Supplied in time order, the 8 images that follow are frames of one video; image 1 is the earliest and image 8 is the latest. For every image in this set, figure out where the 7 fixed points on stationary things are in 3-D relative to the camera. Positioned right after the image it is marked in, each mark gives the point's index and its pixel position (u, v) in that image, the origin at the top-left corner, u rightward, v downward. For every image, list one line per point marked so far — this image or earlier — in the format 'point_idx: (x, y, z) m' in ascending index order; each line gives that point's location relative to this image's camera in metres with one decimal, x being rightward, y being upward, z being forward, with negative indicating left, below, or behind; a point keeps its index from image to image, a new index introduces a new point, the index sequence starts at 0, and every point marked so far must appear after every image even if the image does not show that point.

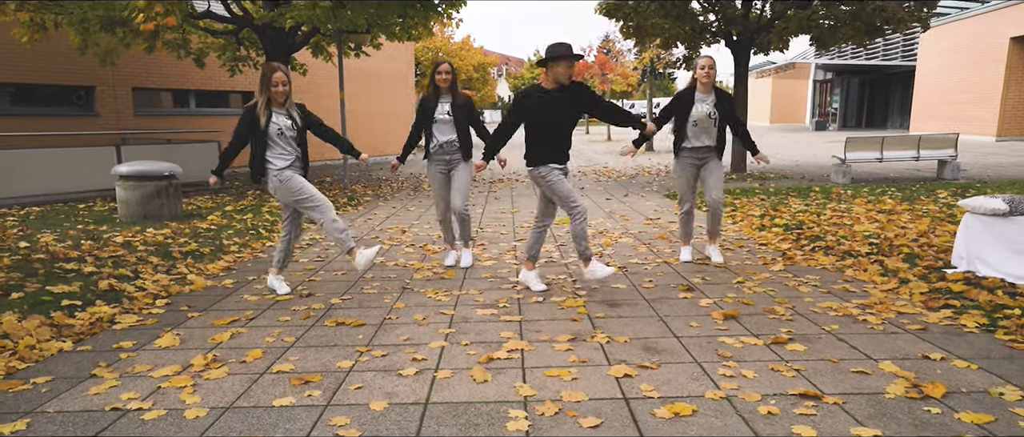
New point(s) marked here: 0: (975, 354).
0: (+2.1, -0.6, +3.1) m
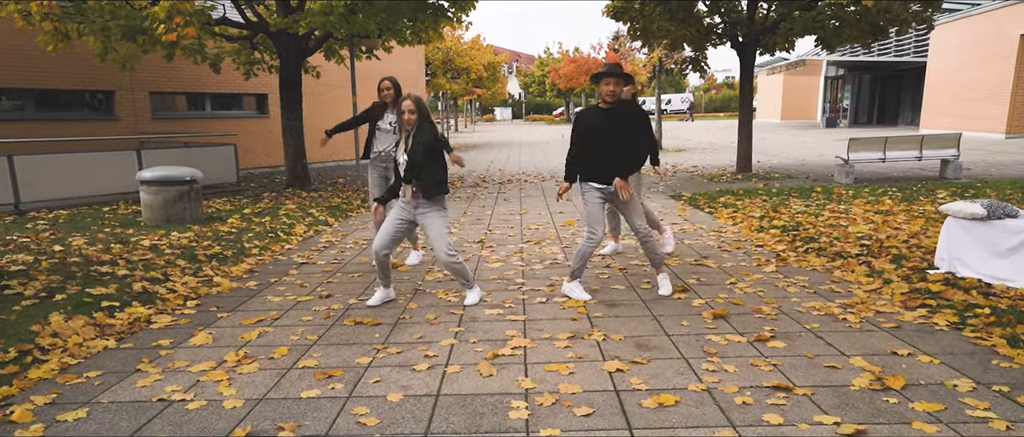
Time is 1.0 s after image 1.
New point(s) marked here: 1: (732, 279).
0: (+2.1, -0.6, +3.4) m
1: (+1.6, -0.4, +5.0) m
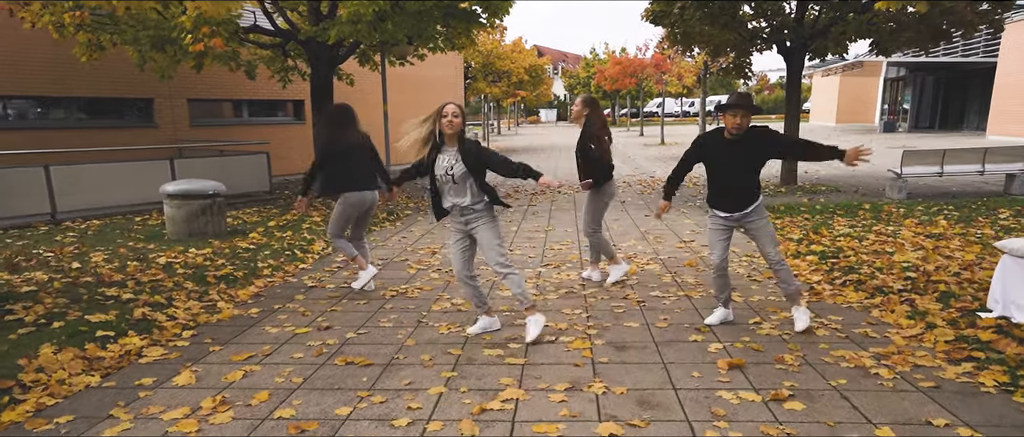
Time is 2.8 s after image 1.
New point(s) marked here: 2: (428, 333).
0: (+2.0, -0.9, +3.0) m
1: (+1.6, -0.7, +4.6) m
2: (-0.6, -0.7, +4.5) m
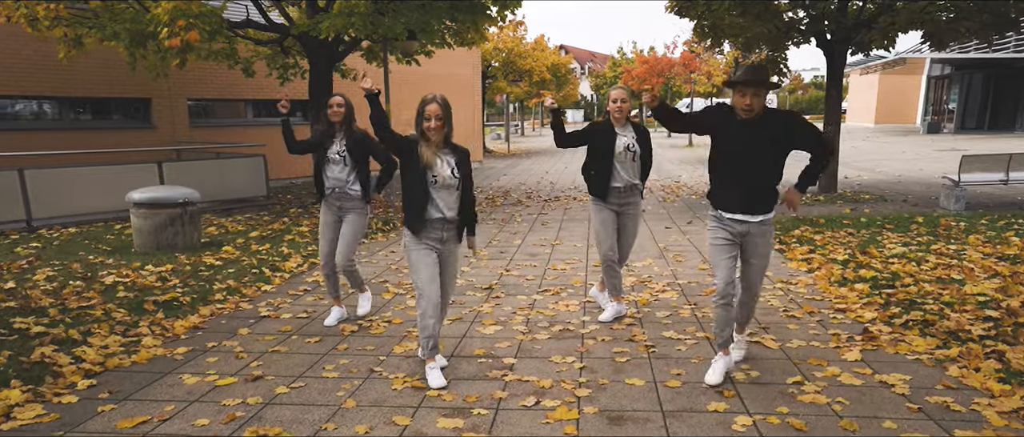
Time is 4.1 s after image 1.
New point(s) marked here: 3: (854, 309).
0: (+1.8, -1.0, +1.9) m
1: (+1.5, -0.8, +3.6) m
2: (-0.7, -0.9, +3.6) m
3: (+2.4, -0.6, +4.8) m
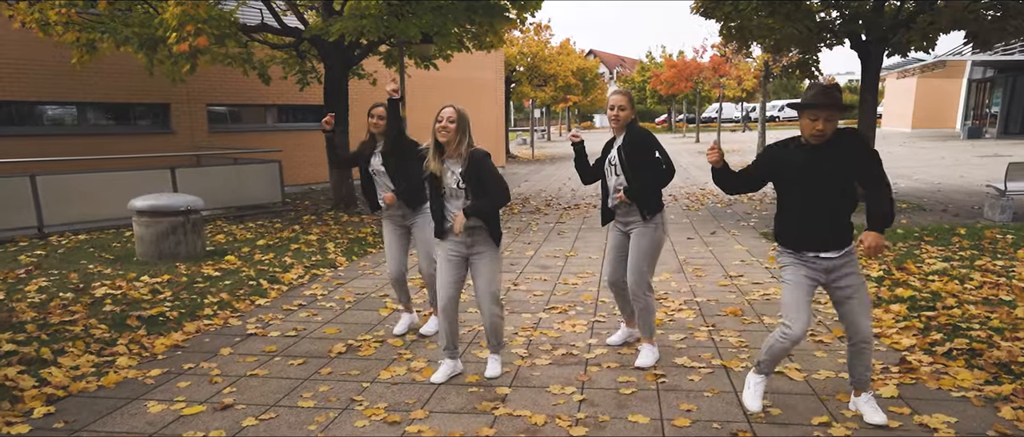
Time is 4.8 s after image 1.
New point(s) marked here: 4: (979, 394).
0: (+1.7, -1.1, +1.5) m
1: (+1.4, -0.9, +3.2) m
2: (-0.8, -1.0, +3.3) m
3: (+2.4, -0.7, +4.4) m
4: (+2.3, -0.9, +3.4) m
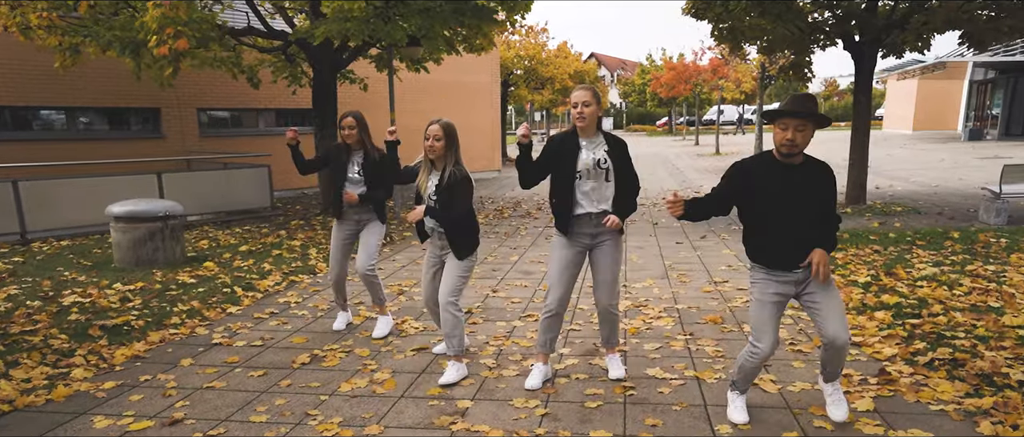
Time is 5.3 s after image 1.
0: (+1.5, -1.1, +1.4) m
1: (+1.2, -0.9, +3.0) m
2: (-0.9, -1.0, +3.1) m
3: (+2.2, -0.8, +4.2) m
4: (+2.1, -0.9, +3.3) m
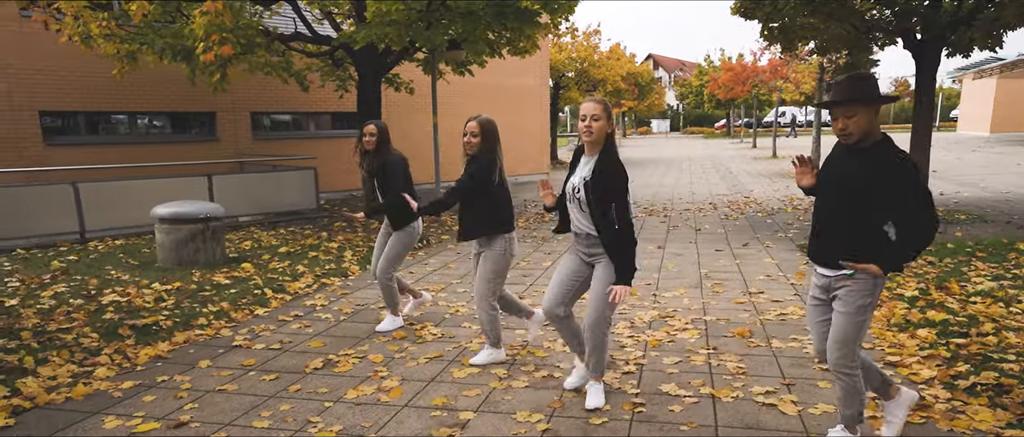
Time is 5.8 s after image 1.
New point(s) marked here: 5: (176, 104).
0: (+1.3, -1.2, +1.2) m
1: (+1.2, -1.0, +2.8) m
2: (-1.0, -1.0, +3.1) m
3: (+2.3, -0.8, +3.9) m
4: (+2.1, -0.9, +3.0) m
5: (-6.1, +2.1, +12.6) m
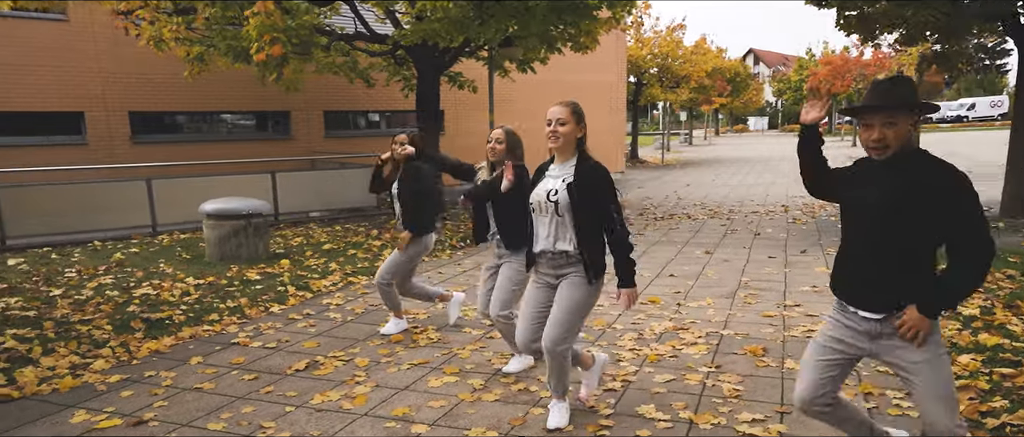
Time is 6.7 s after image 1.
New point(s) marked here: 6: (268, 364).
0: (+0.8, -1.2, +0.8) m
1: (+0.9, -1.0, +2.5) m
2: (-1.2, -1.0, +3.0) m
3: (+2.1, -0.9, +3.4) m
4: (+1.8, -1.0, +2.5) m
5: (-5.0, +2.2, +13.1) m
6: (-1.5, -0.9, +4.3) m
